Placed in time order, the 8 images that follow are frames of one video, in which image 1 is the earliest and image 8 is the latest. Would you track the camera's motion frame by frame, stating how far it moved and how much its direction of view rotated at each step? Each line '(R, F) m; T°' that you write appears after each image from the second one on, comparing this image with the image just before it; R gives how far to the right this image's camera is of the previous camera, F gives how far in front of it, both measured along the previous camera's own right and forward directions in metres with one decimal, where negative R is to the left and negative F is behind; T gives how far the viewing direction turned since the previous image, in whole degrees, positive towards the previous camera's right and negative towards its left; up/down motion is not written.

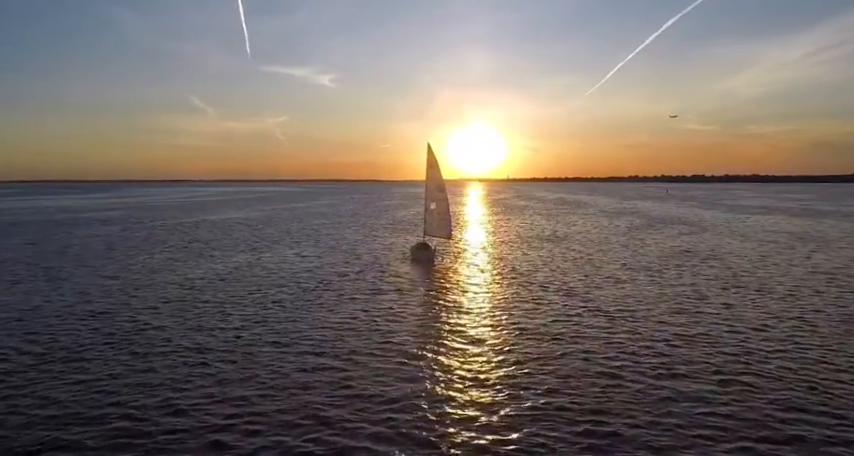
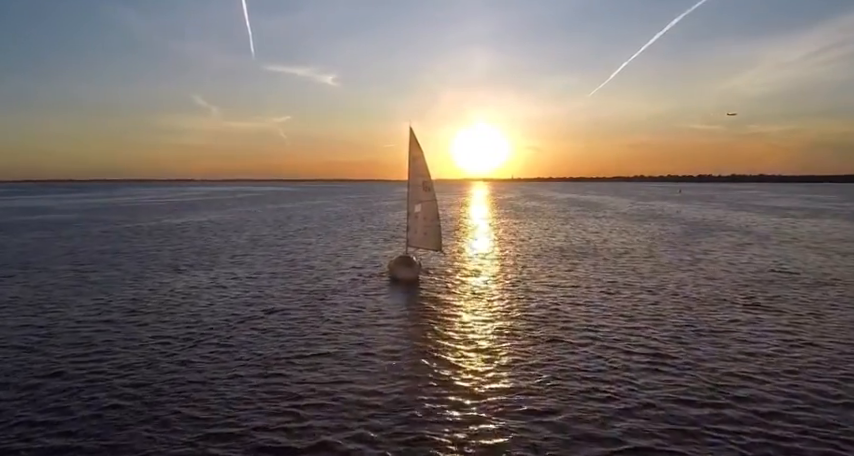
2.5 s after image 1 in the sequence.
(+1.2, +10.6) m; 0°
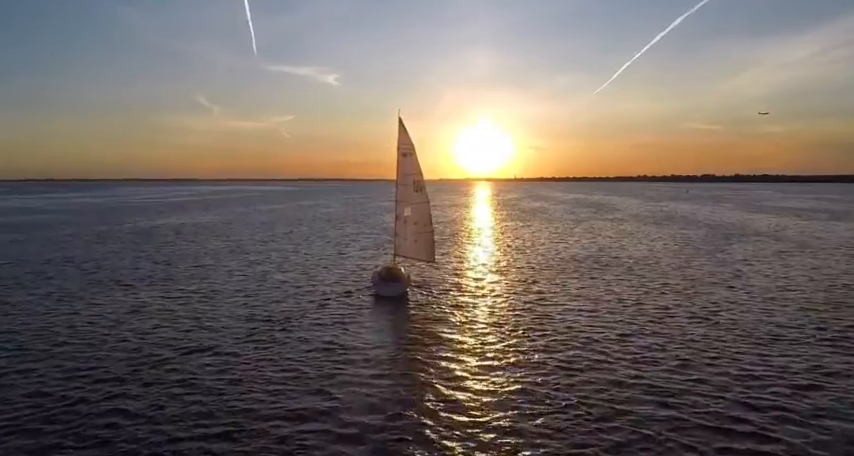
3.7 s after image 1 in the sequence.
(+0.6, +4.9) m; 0°
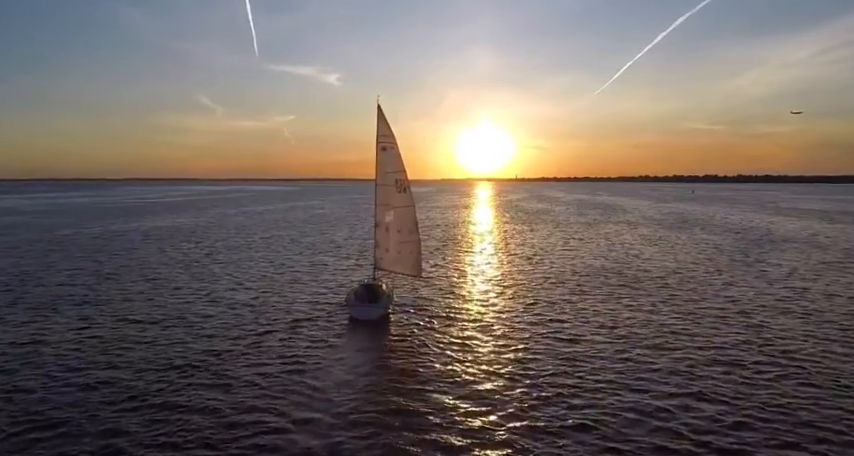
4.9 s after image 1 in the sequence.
(+0.7, +5.0) m; 0°
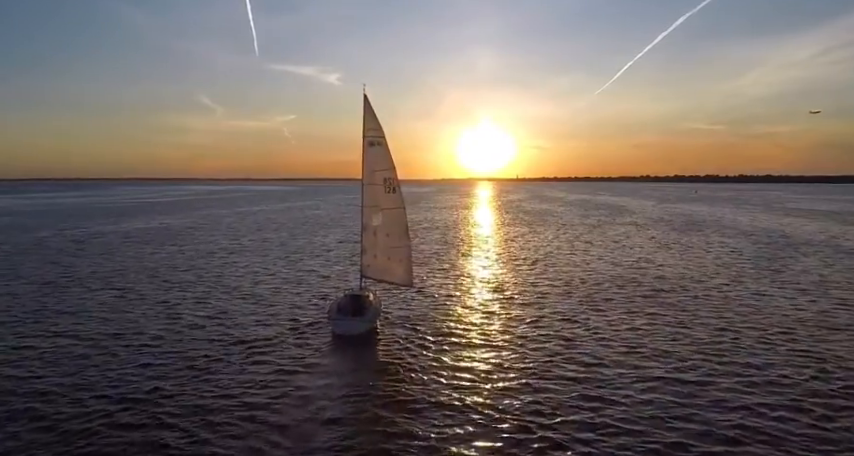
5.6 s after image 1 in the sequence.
(+0.3, +2.5) m; 0°
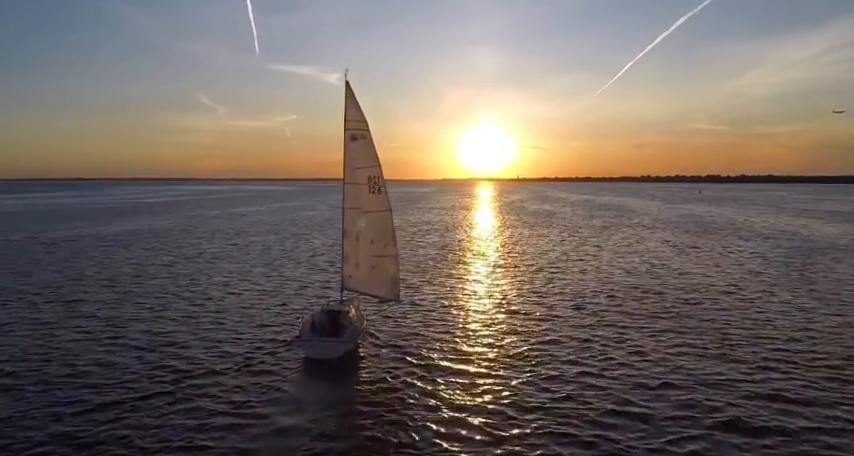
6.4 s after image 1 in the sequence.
(+0.3, +2.7) m; 0°
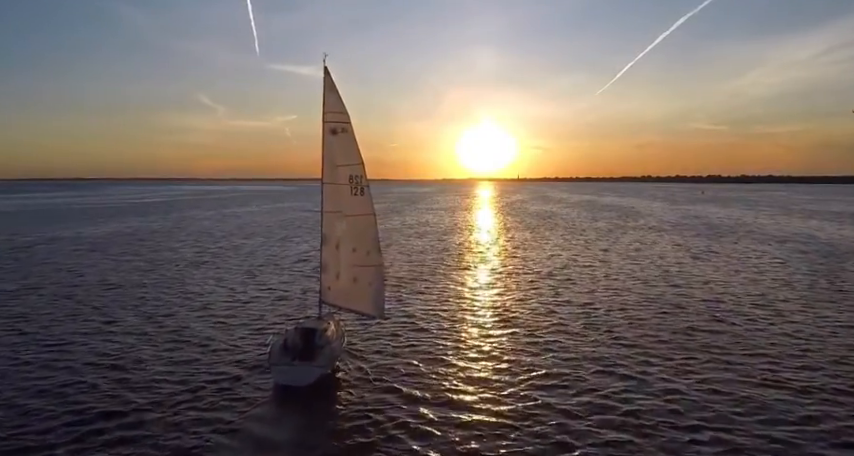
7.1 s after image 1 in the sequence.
(+0.3, +2.3) m; 0°
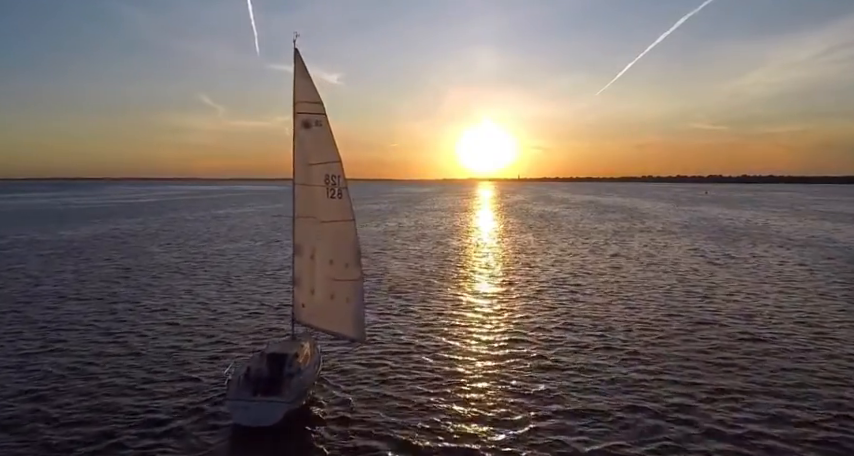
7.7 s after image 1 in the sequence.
(+0.2, +2.3) m; 0°
